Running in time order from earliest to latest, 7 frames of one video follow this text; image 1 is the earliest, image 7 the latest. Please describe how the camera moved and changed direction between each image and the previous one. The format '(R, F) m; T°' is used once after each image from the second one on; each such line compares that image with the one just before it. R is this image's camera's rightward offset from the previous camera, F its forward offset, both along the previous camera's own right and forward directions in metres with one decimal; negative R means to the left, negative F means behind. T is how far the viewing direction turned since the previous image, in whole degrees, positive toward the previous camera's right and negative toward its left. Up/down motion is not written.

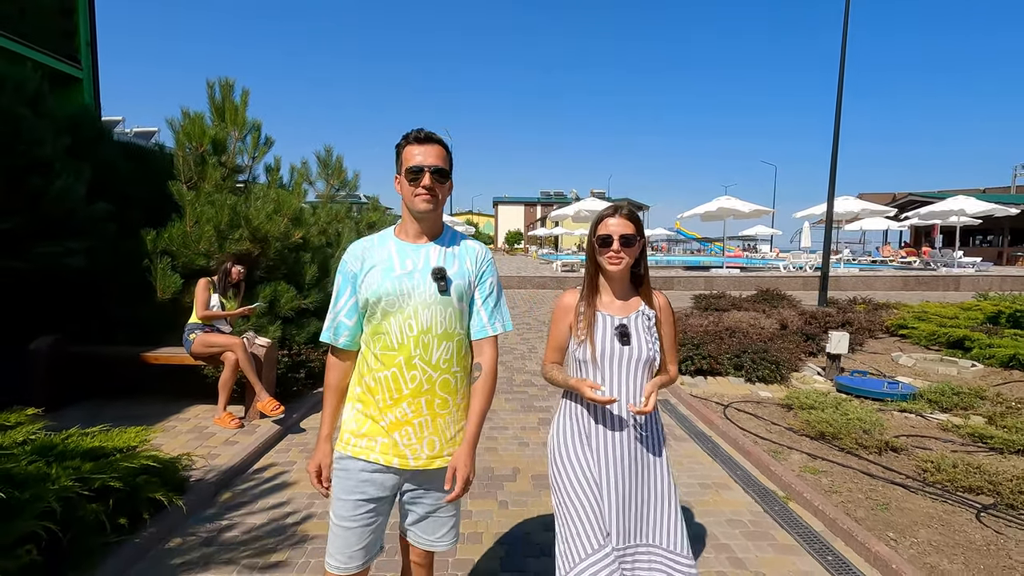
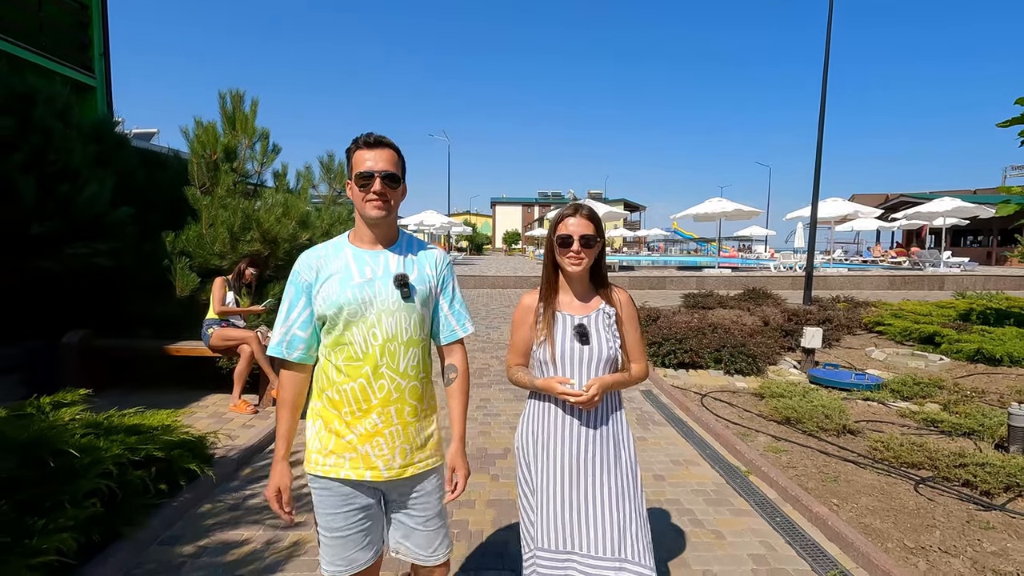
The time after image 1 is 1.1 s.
(+0.1, -0.4) m; 0°
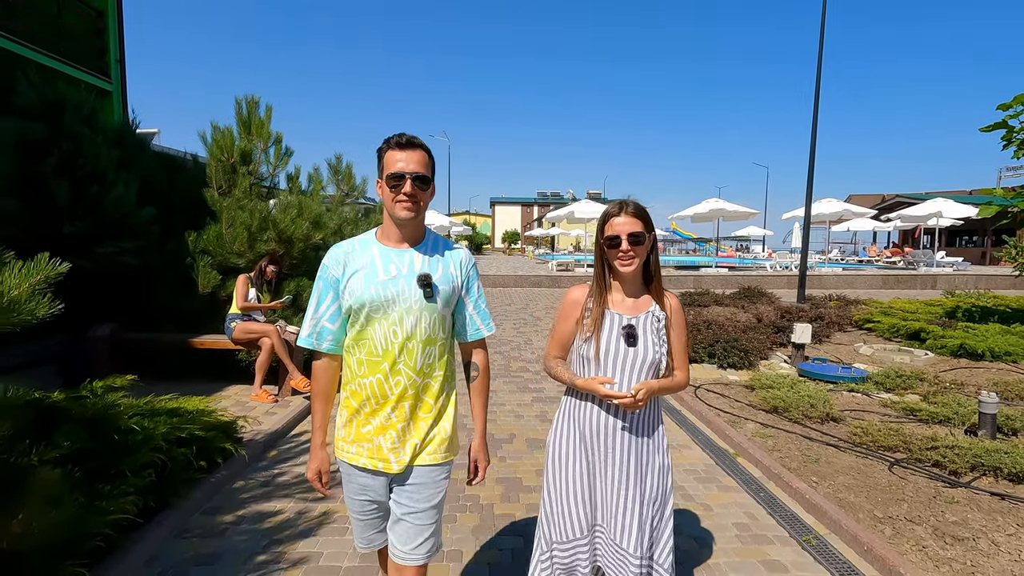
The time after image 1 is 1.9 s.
(-0.1, -0.3) m; 0°
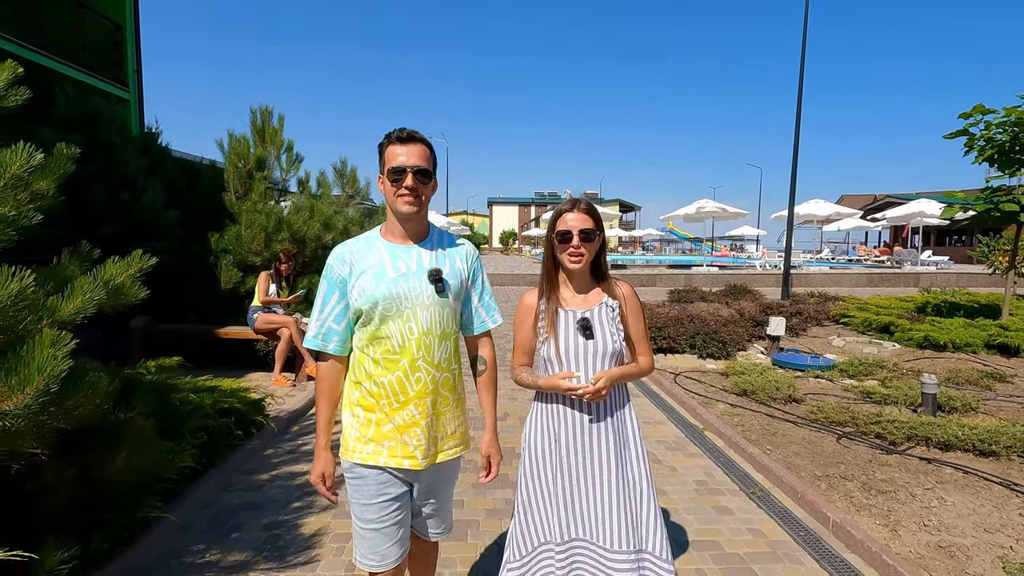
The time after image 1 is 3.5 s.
(0.0, -0.6) m; 0°
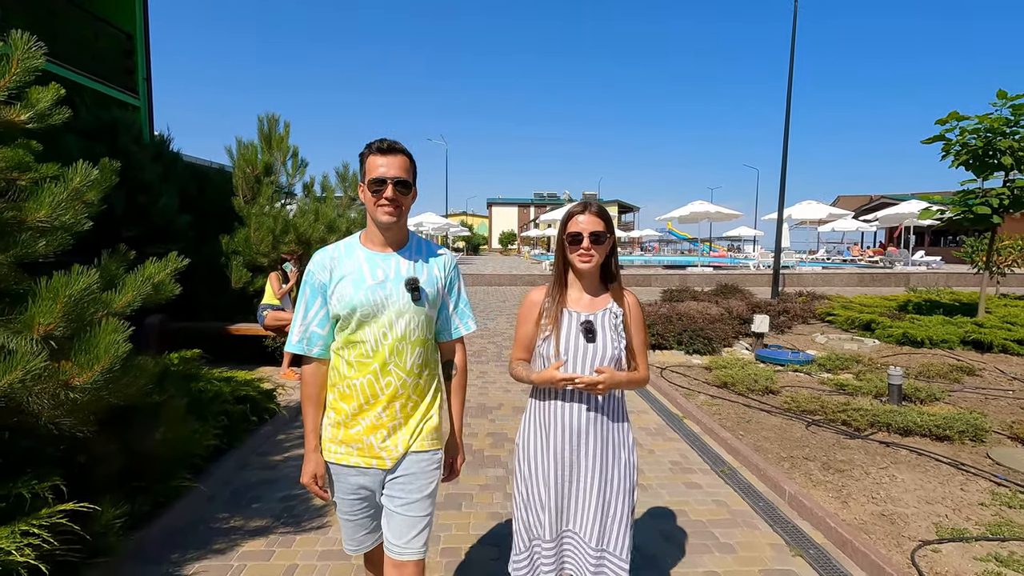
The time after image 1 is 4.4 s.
(+0.1, -0.4) m; 0°
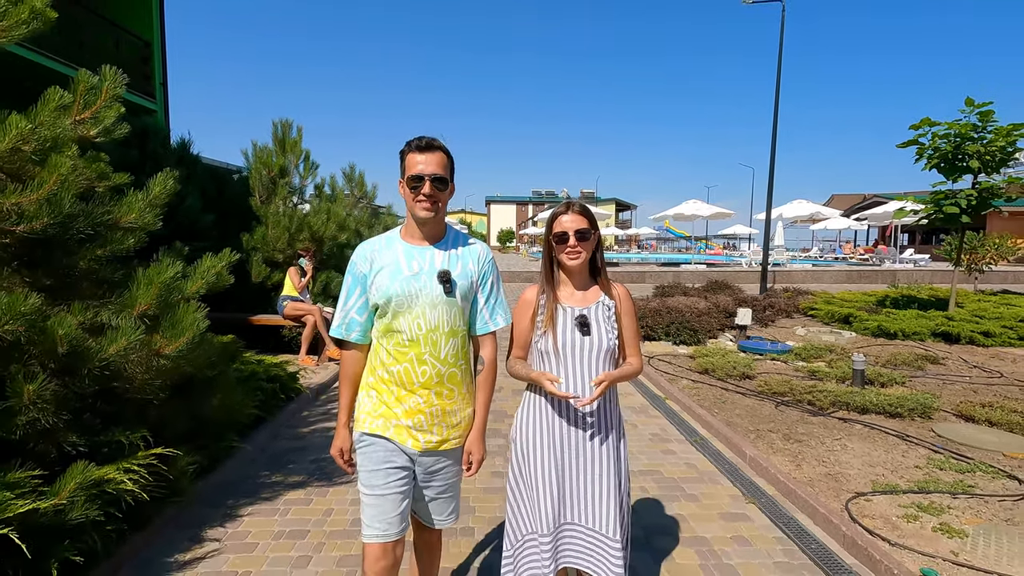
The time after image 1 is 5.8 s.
(0.0, -0.6) m; 0°
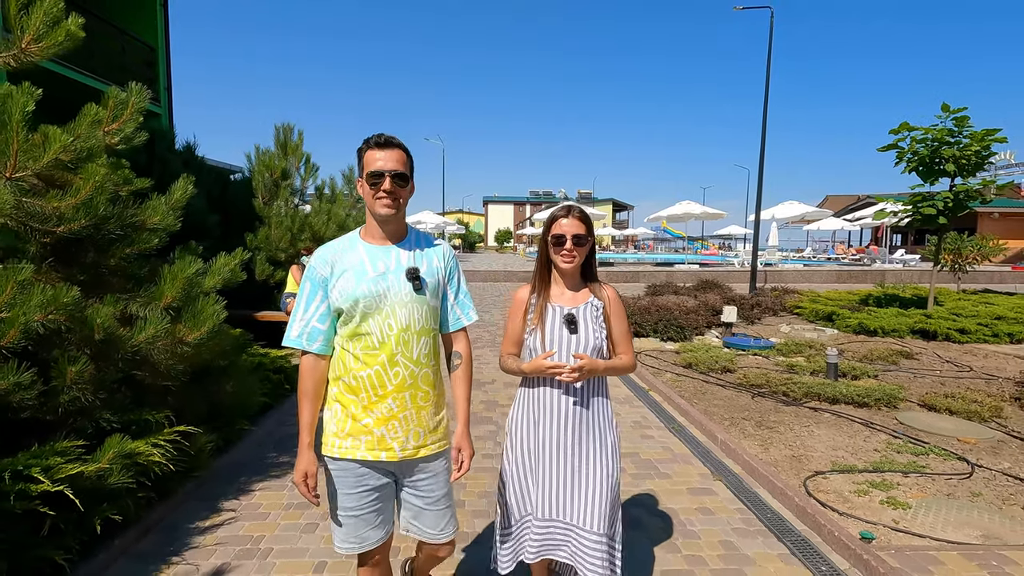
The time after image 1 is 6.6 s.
(+0.1, -0.3) m; 0°
